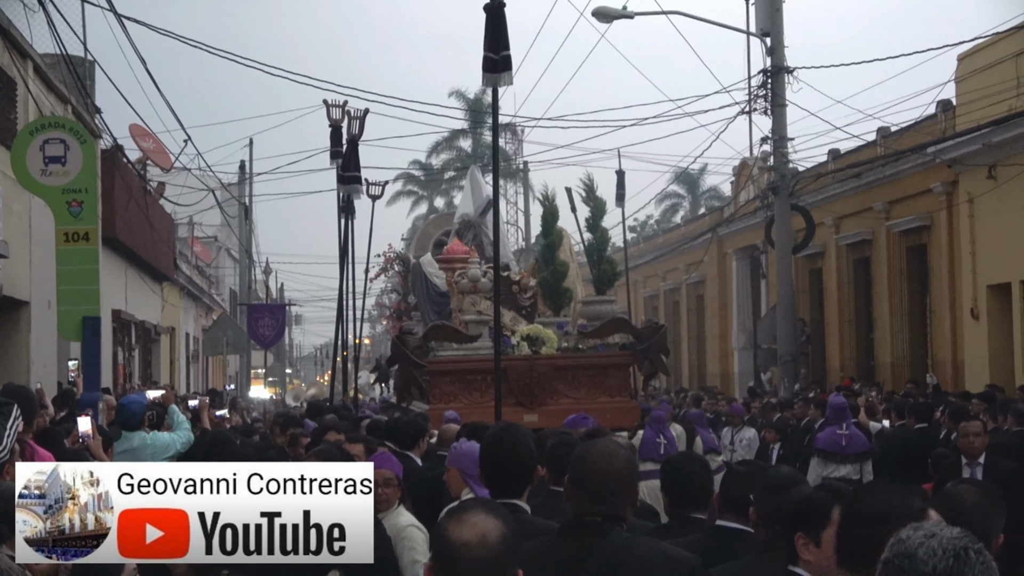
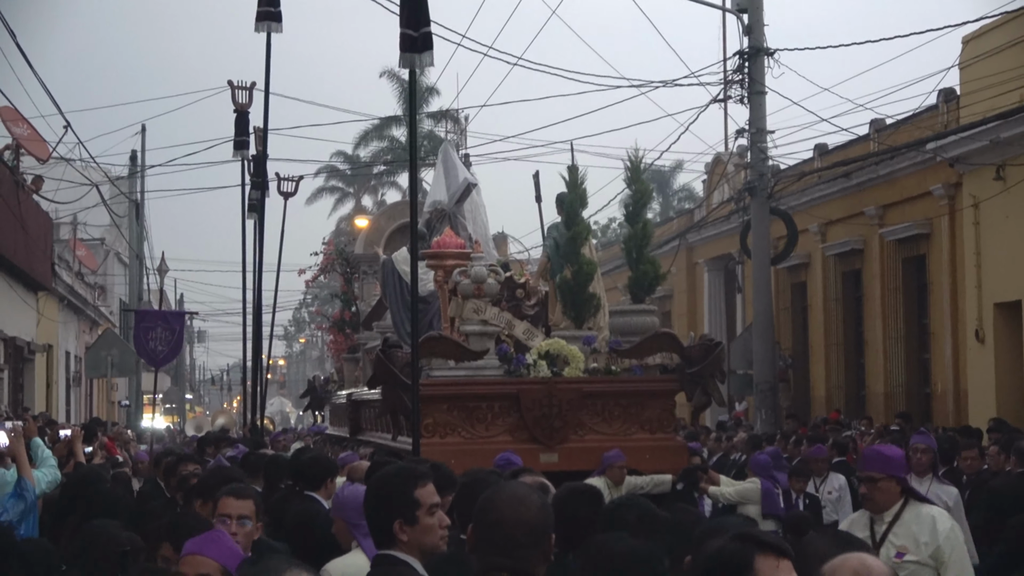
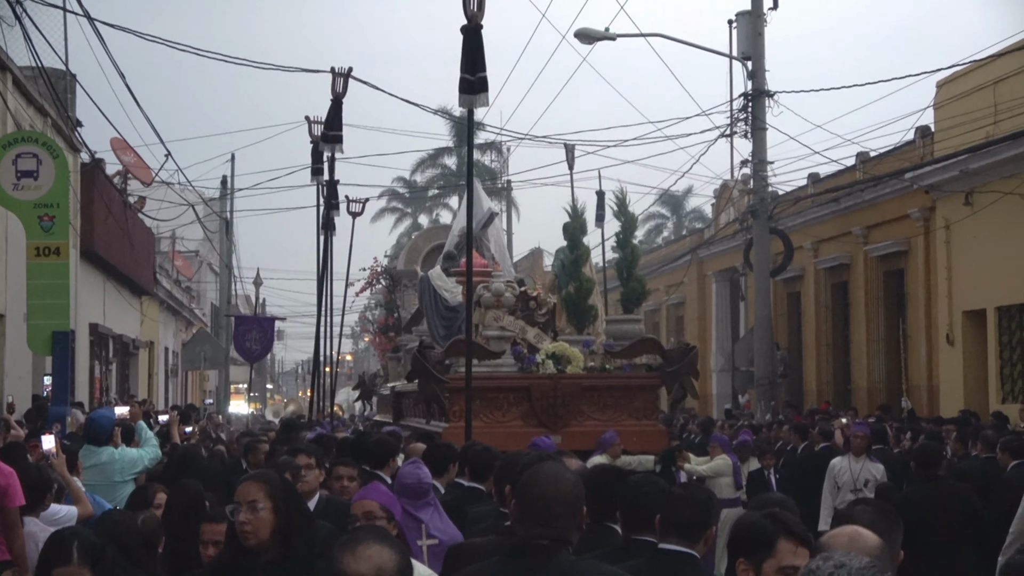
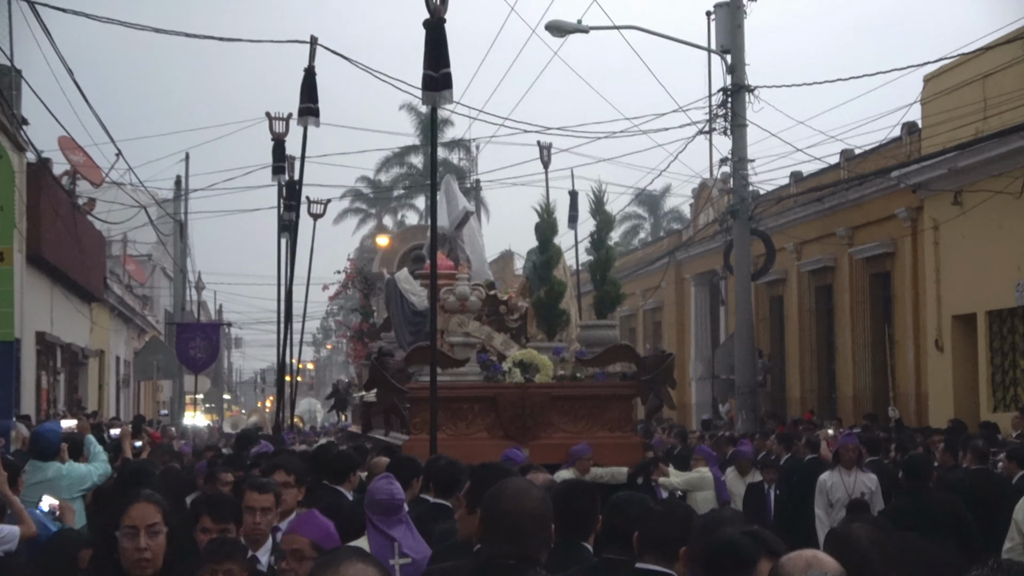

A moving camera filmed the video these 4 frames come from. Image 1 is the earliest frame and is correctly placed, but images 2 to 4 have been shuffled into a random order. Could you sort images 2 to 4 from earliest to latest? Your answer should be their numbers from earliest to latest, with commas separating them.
3, 4, 2
